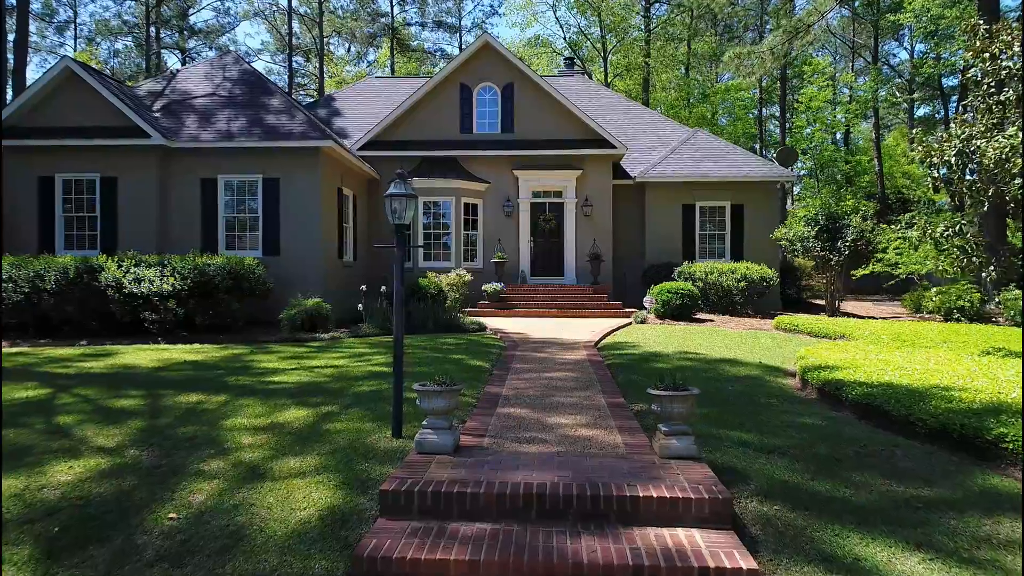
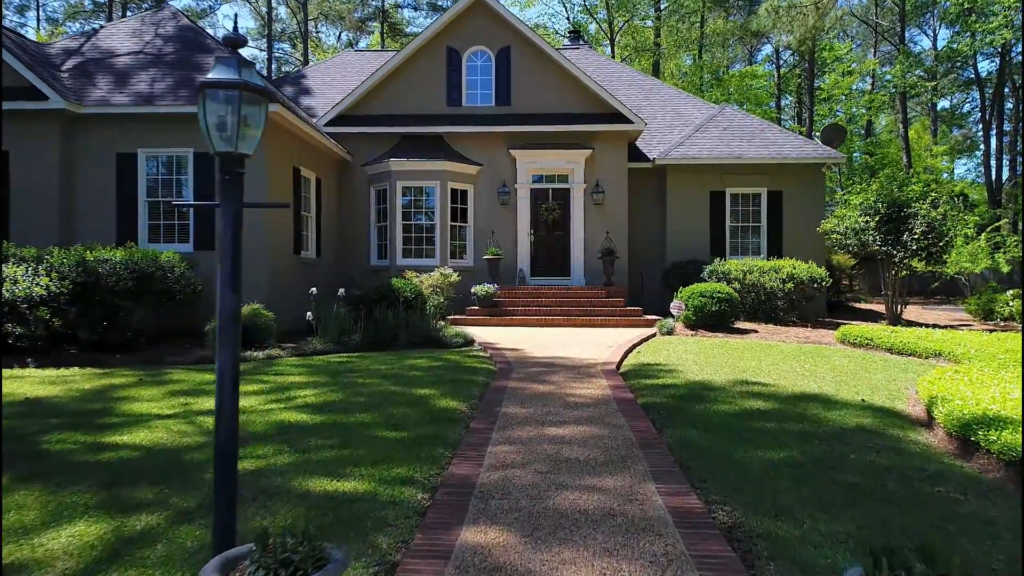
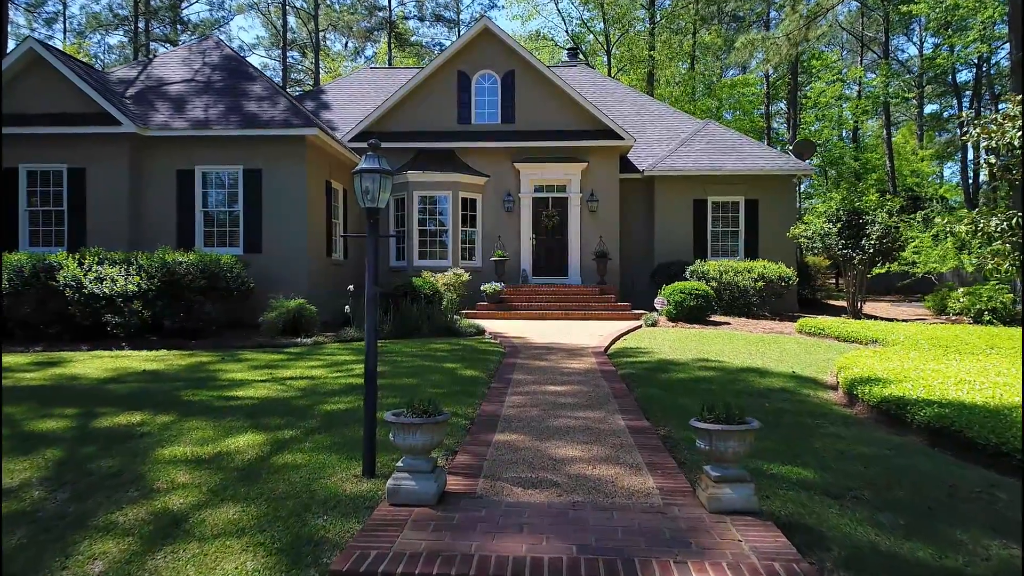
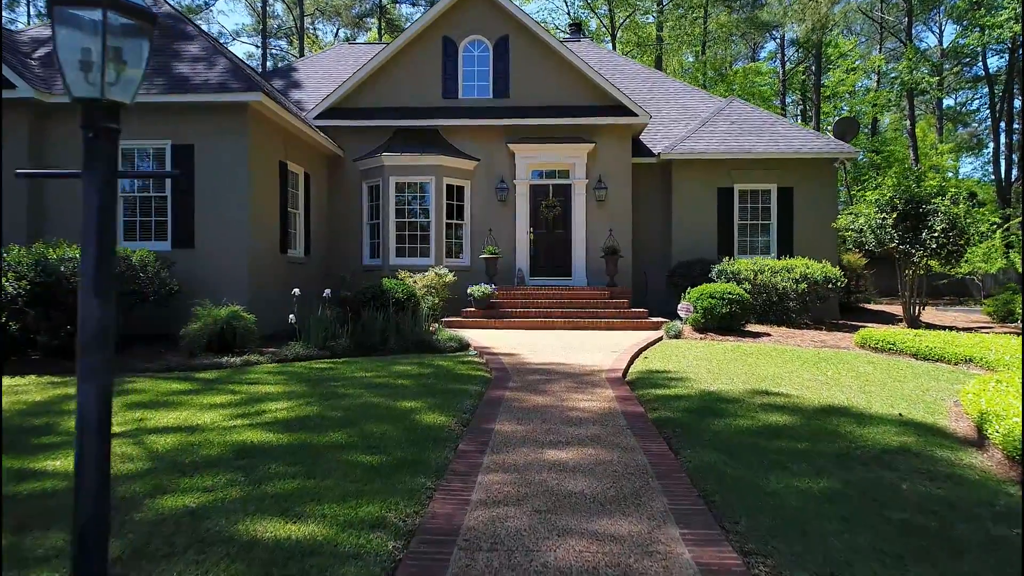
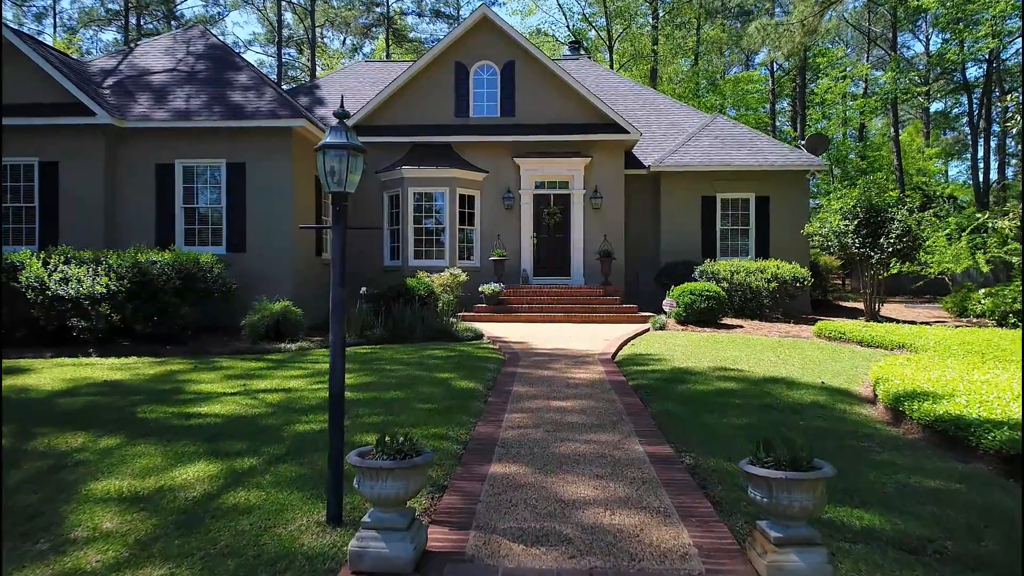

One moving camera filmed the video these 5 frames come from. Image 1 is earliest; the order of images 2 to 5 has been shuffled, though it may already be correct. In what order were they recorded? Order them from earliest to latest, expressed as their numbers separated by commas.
3, 5, 2, 4
